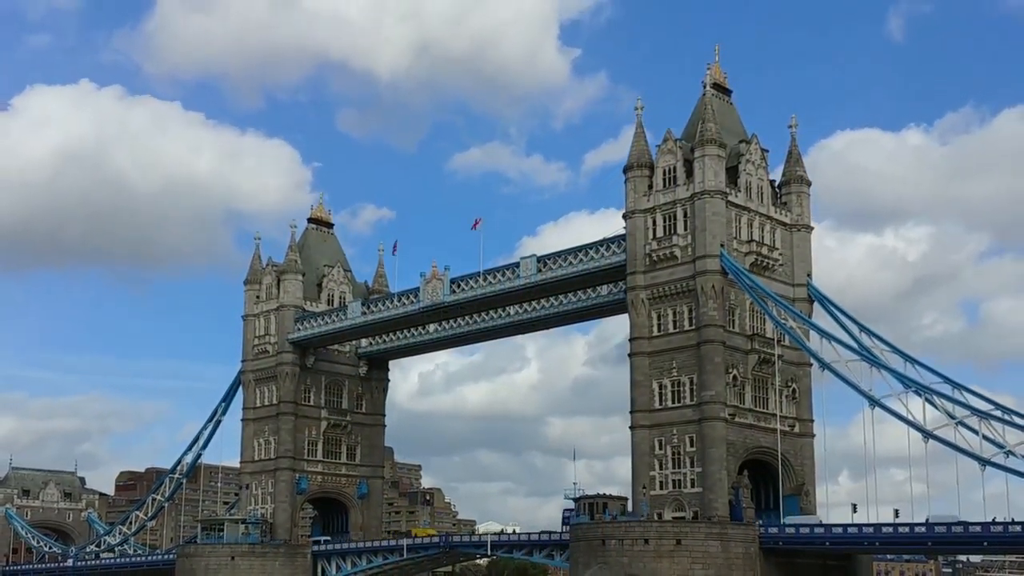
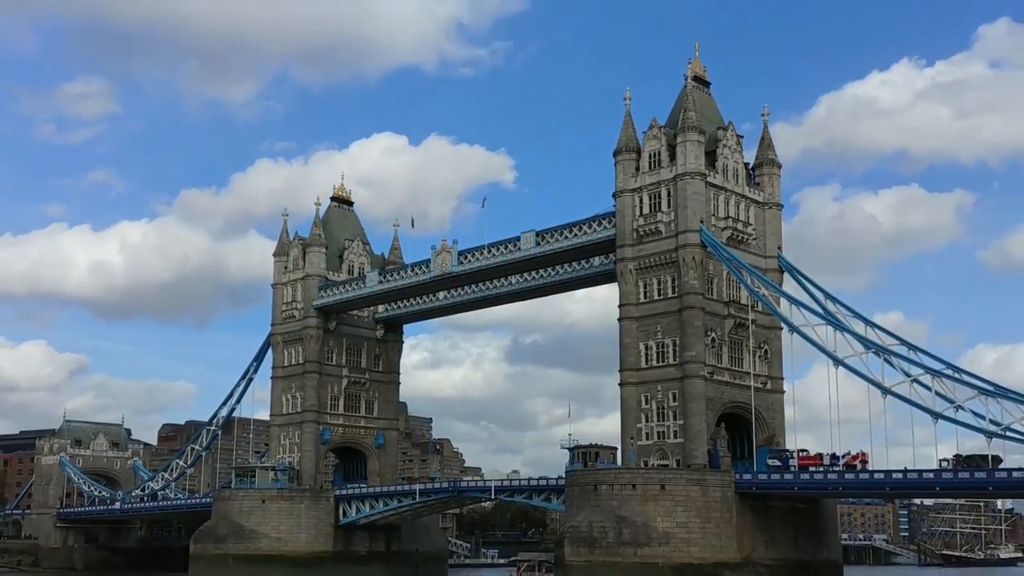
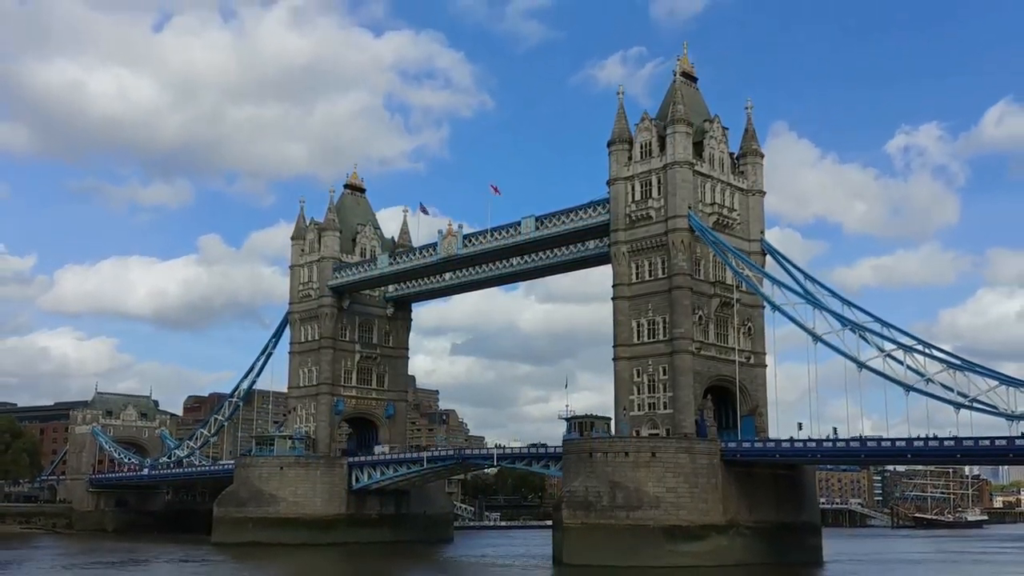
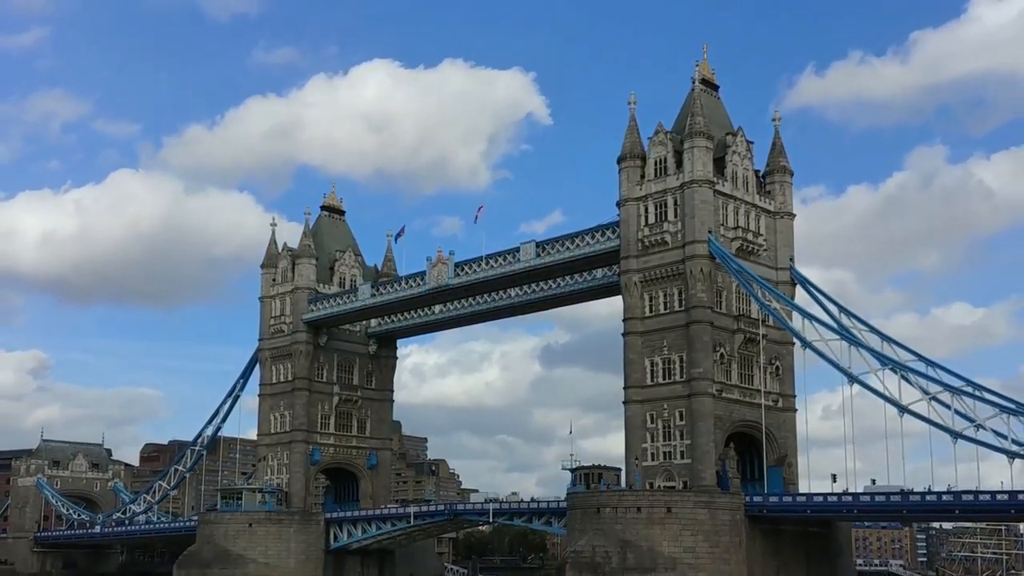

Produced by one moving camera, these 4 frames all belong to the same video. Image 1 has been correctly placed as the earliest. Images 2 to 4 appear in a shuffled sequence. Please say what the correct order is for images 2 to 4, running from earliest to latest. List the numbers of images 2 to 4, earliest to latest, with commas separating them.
4, 2, 3
